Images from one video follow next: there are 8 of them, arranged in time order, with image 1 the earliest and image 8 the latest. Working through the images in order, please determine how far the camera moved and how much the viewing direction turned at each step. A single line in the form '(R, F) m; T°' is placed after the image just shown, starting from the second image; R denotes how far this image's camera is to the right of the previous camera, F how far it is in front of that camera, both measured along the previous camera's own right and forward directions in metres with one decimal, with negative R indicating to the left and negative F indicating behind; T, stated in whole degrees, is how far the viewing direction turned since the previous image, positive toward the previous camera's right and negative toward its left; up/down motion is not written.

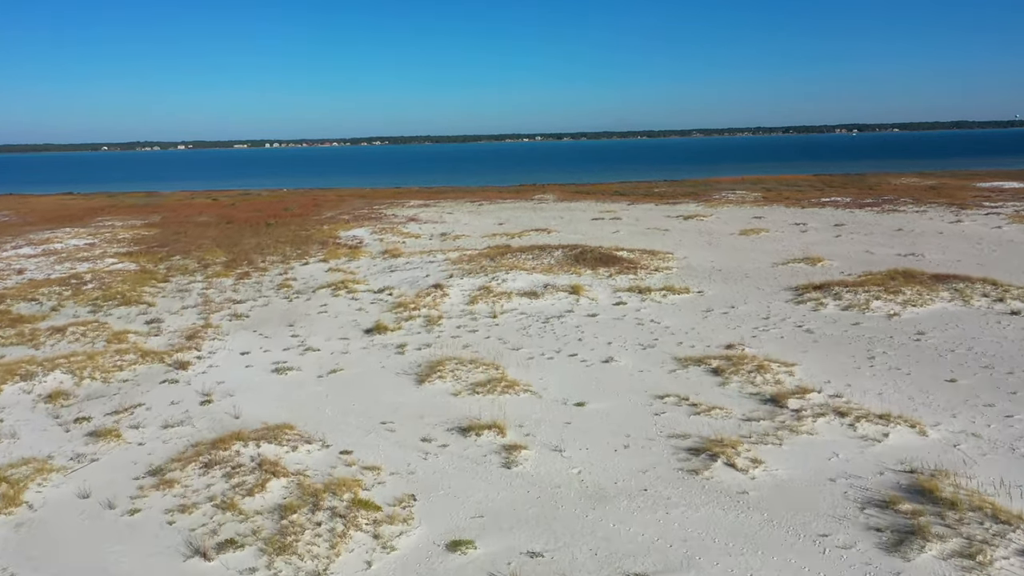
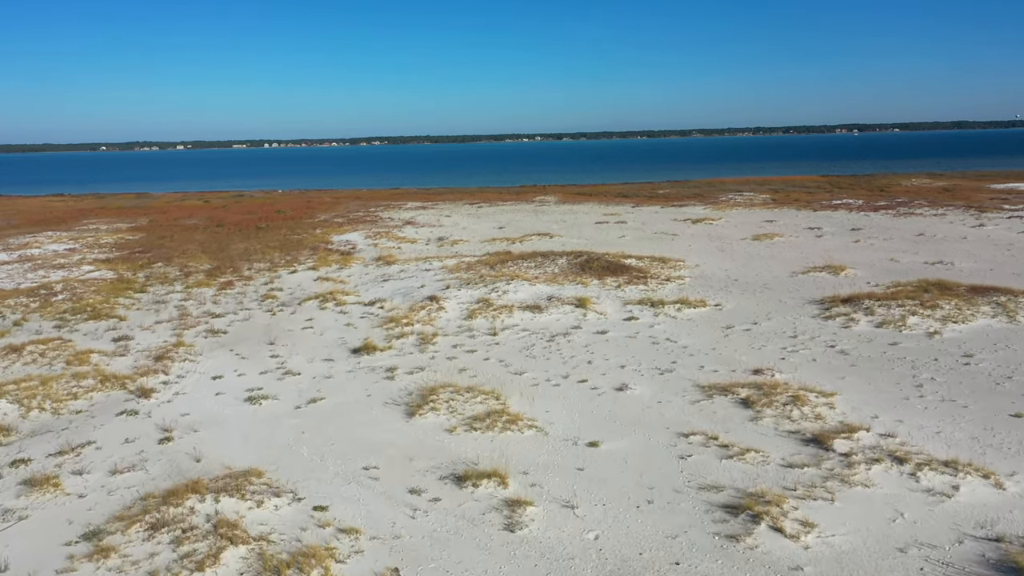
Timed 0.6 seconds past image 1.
(-0.1, +1.4) m; 0°
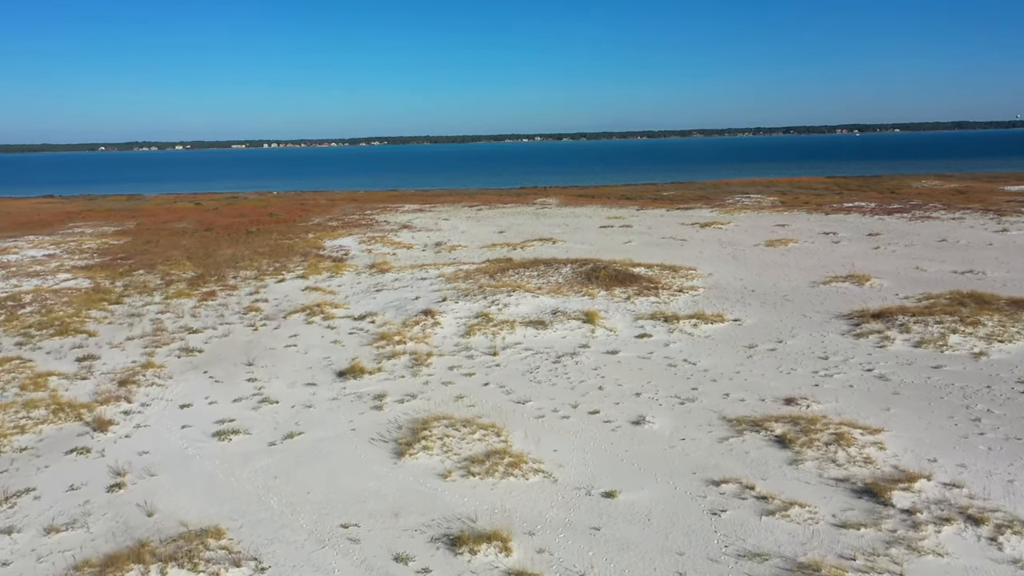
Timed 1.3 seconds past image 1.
(-0.1, +1.3) m; 0°
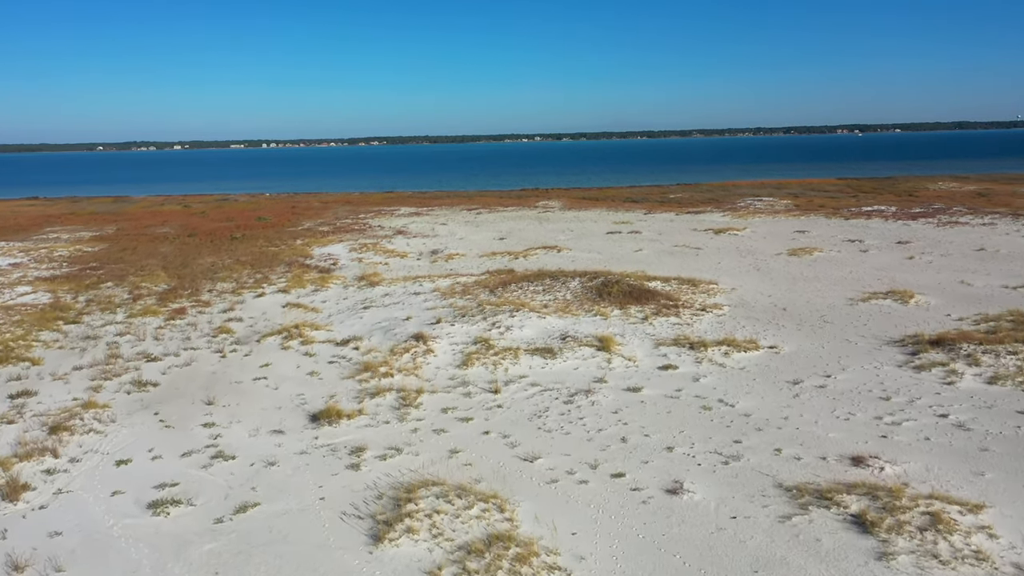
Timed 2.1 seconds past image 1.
(-0.1, +1.9) m; 0°
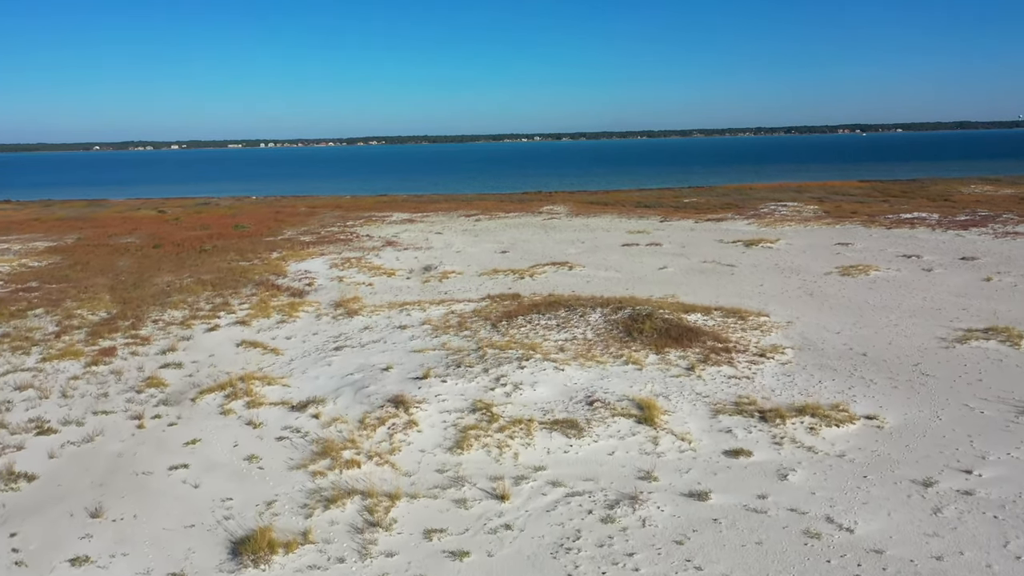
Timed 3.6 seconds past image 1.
(-0.2, +3.3) m; 0°
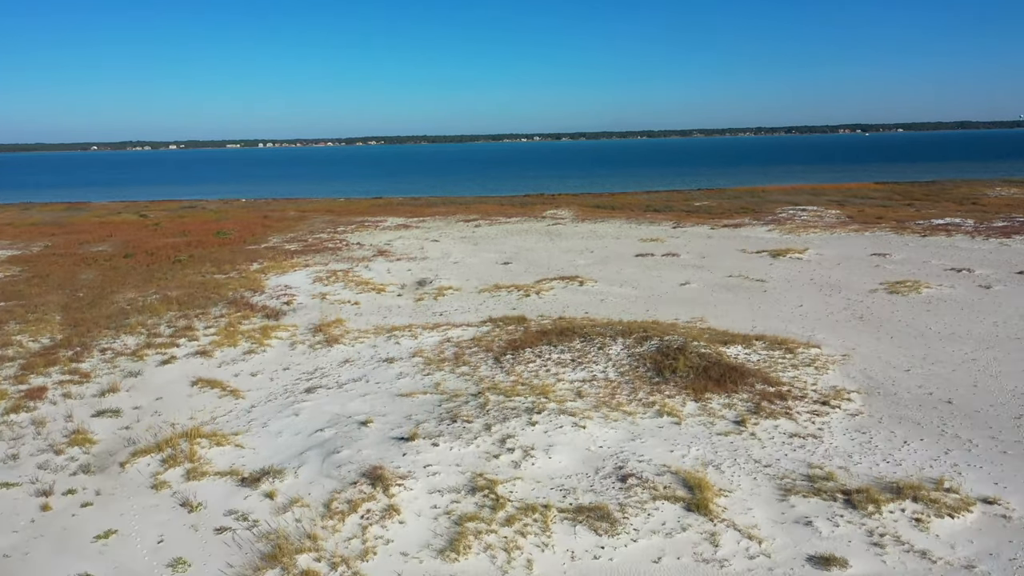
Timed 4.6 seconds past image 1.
(-0.1, +2.3) m; 0°
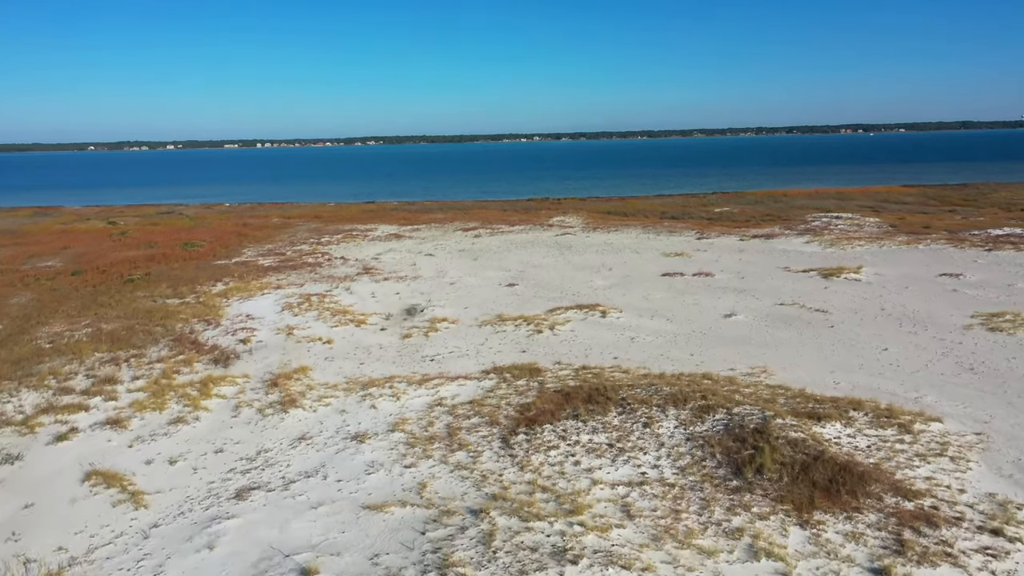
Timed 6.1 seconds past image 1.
(-0.2, +3.3) m; 0°
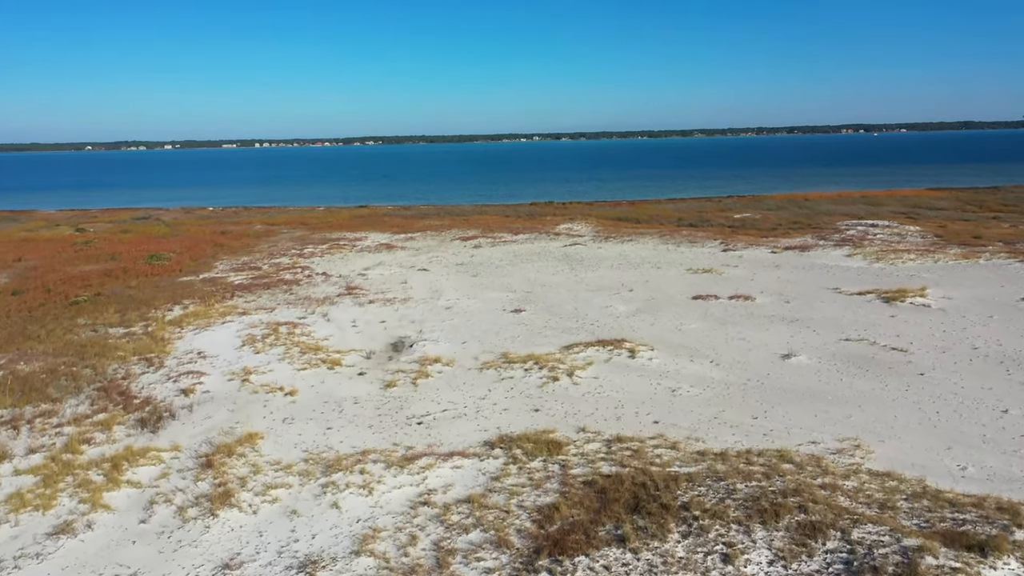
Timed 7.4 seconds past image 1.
(-0.2, +2.9) m; 0°
